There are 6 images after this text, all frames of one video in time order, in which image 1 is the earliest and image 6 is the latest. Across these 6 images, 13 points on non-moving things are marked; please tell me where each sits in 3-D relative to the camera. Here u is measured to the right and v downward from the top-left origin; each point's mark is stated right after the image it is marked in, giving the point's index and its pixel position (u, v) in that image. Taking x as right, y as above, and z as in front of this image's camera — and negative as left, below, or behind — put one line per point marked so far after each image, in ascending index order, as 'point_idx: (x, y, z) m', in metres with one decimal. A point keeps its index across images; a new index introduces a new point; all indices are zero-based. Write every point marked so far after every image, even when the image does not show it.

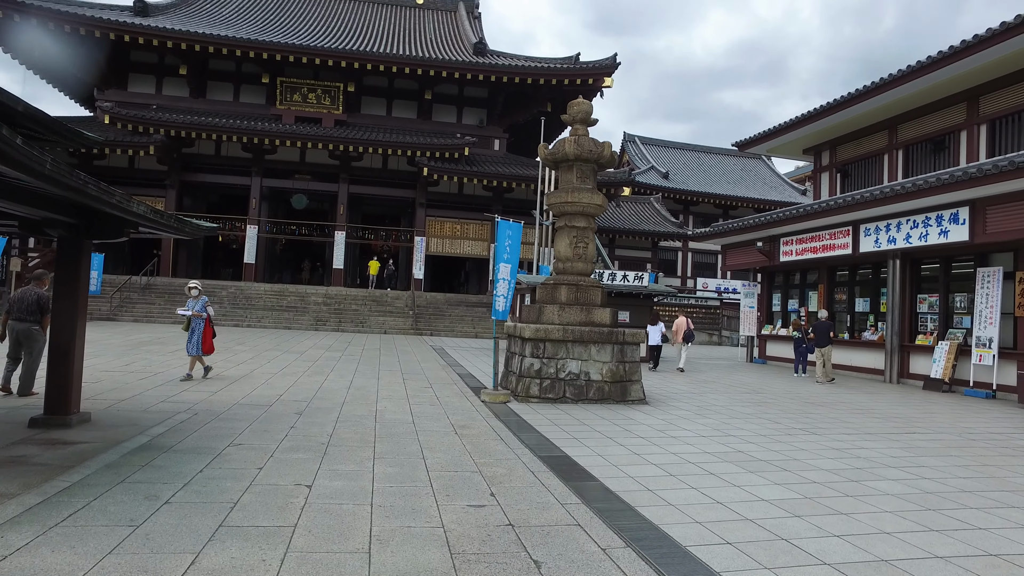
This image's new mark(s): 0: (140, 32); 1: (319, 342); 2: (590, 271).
0: (-12.7, +8.8, +19.3) m
1: (-4.6, -1.3, +13.6) m
2: (+1.1, +0.2, +7.8) m
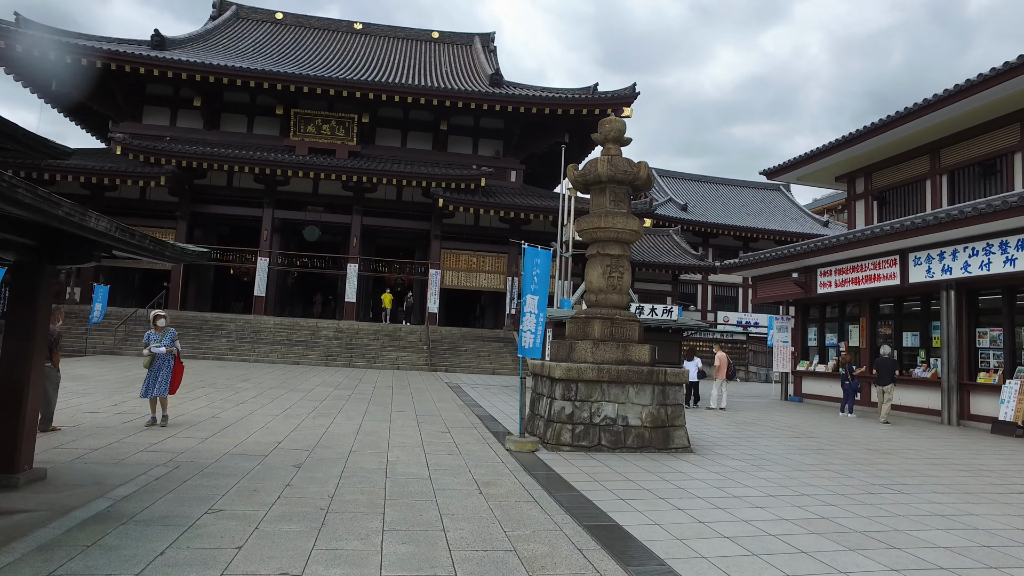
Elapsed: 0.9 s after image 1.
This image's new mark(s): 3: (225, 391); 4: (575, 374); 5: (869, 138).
0: (-12.2, +7.7, +19.3) m
1: (-4.1, -2.0, +12.8) m
2: (+1.4, -0.2, +7.1) m
3: (-4.9, -1.8, +9.7) m
4: (+0.7, -1.0, +6.3) m
5: (+8.3, +3.5, +13.2) m
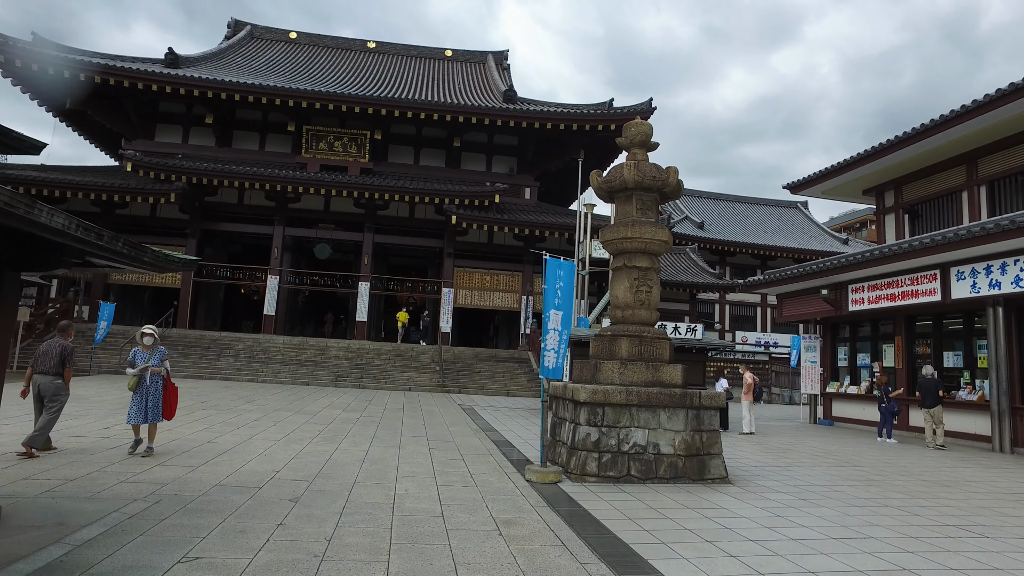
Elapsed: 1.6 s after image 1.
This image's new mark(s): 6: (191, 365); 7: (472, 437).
0: (-11.7, +7.1, +19.3) m
1: (-3.8, -2.4, +12.3) m
2: (+1.6, -0.4, +6.5) m
3: (-4.7, -2.0, +9.2) m
4: (+0.9, -1.1, +5.8) m
5: (+8.6, +3.1, +12.6) m
6: (-9.3, -2.2, +16.4) m
7: (-0.6, -2.2, +8.2) m
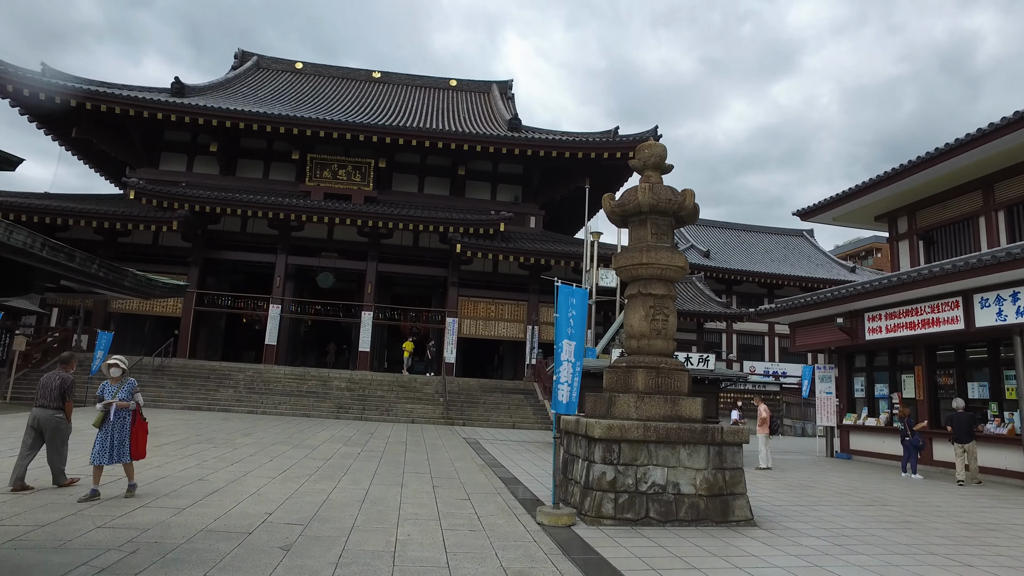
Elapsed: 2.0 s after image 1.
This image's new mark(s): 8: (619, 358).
0: (-11.5, +6.1, +19.4) m
1: (-3.7, -3.0, +11.9) m
2: (+1.7, -0.7, +6.2) m
3: (-4.5, -2.5, +8.9) m
4: (+1.0, -1.4, +5.4) m
5: (+8.7, +2.5, +12.4) m
6: (-9.1, -3.0, +16.1) m
7: (-0.5, -2.6, +7.8) m
8: (+1.1, -0.8, +6.1) m
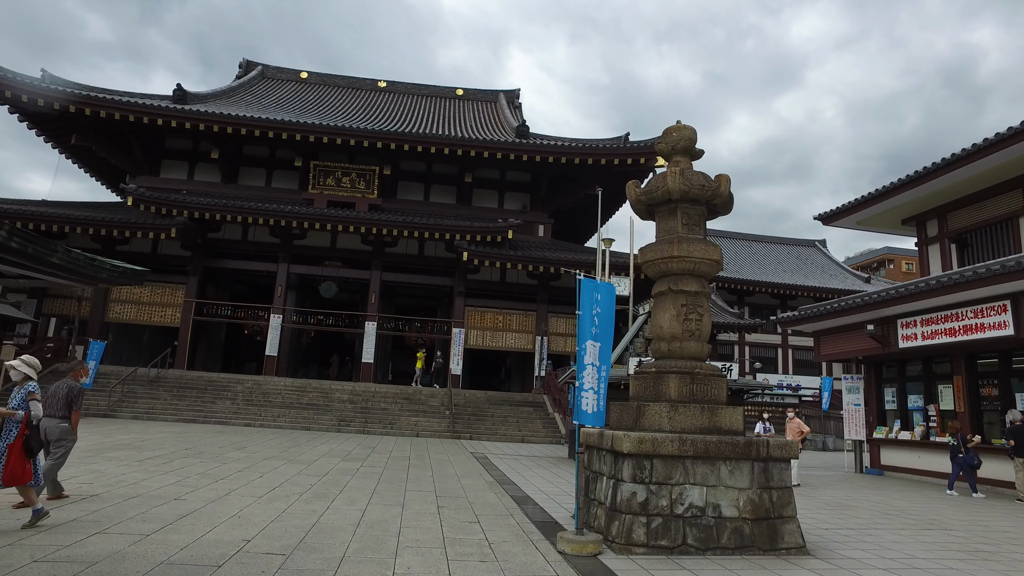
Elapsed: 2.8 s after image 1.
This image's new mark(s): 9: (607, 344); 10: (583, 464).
0: (-11.3, +5.8, +19.0) m
1: (-3.5, -3.1, +11.2) m
2: (+1.9, -0.6, +5.5) m
3: (-4.4, -2.5, +8.2) m
4: (+1.1, -1.3, +4.7) m
5: (+8.9, +2.4, +11.7) m
6: (-8.9, -3.2, +15.4) m
7: (-0.3, -2.6, +7.1) m
8: (+1.3, -0.7, +5.4) m
9: (+0.9, -0.5, +5.3) m
10: (+0.7, -1.7, +5.6) m
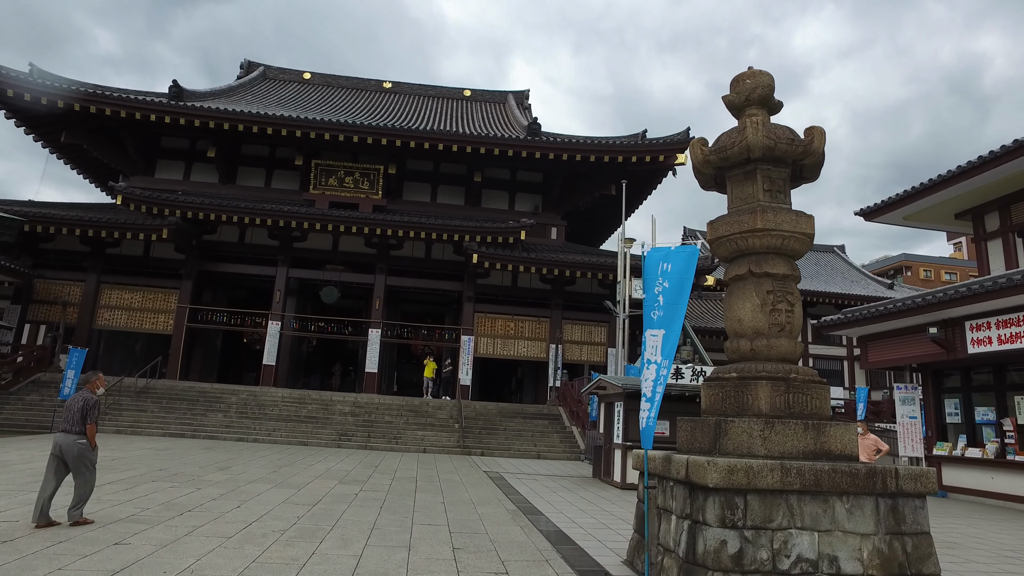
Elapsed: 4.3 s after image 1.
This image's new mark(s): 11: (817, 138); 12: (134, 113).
0: (-10.9, +5.6, +18.0) m
1: (-3.1, -3.1, +10.0) m
2: (+2.2, -0.5, +4.3) m
3: (-4.1, -2.4, +7.0) m
4: (+1.4, -1.2, +3.5) m
5: (+9.2, +2.4, +10.5) m
6: (-8.5, -3.3, +14.2) m
7: (0.0, -2.5, +5.9) m
8: (+1.6, -0.6, +4.2) m
9: (+1.1, -0.4, +4.1) m
10: (+1.0, -1.6, +4.4) m
11: (+2.4, +1.2, +4.4) m
12: (-12.0, +5.6, +18.2) m
